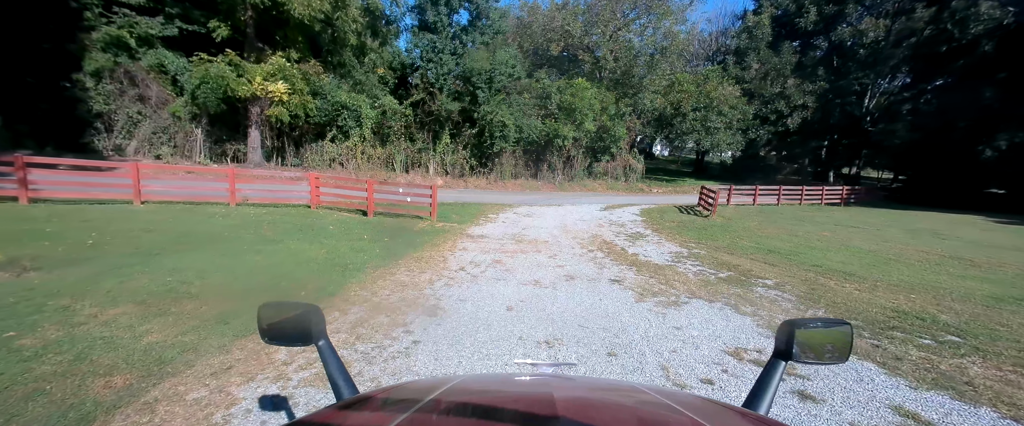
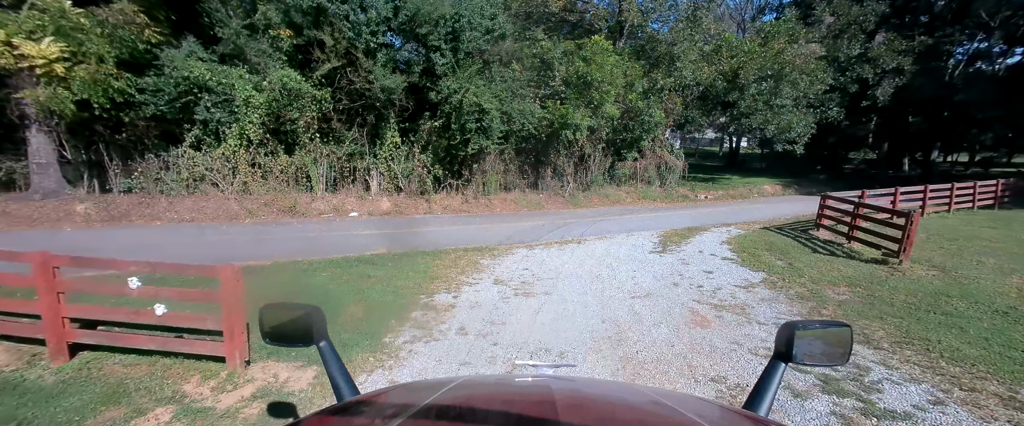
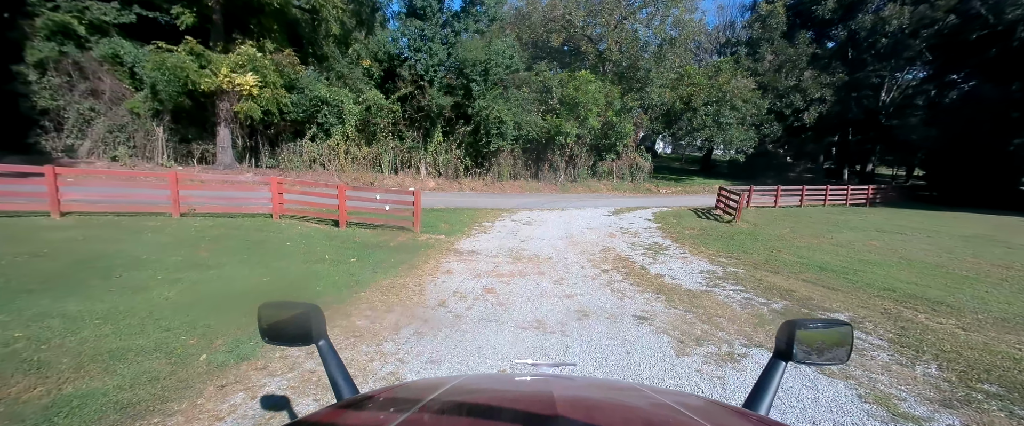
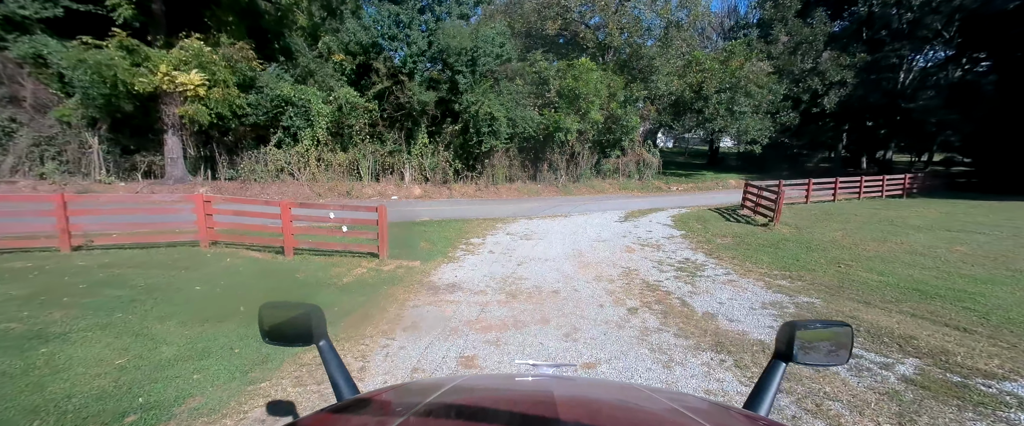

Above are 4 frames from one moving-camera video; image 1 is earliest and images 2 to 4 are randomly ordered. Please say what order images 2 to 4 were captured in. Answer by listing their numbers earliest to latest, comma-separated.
3, 4, 2
